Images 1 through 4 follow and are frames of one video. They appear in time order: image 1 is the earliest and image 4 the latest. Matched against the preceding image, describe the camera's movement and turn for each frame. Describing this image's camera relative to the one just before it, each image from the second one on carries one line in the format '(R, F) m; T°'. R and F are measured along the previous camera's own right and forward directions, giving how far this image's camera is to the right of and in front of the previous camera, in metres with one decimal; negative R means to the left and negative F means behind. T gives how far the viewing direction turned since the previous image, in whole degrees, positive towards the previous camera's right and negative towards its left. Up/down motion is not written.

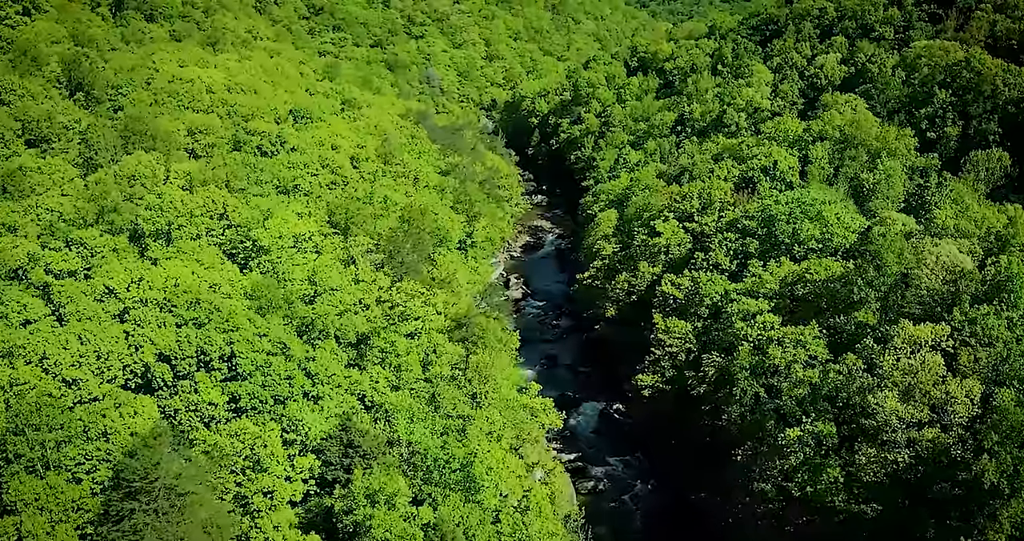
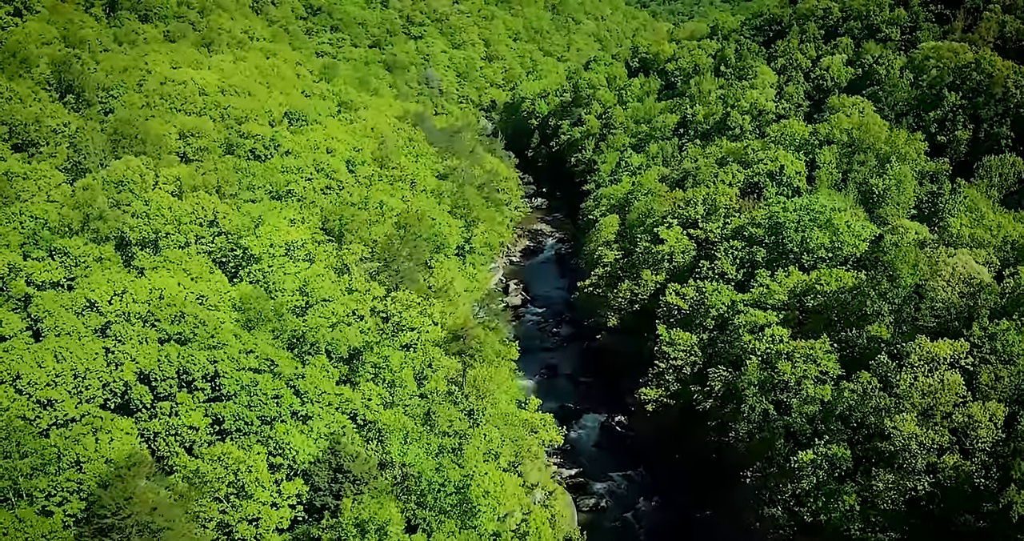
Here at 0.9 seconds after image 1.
(+0.1, +1.6) m; 0°
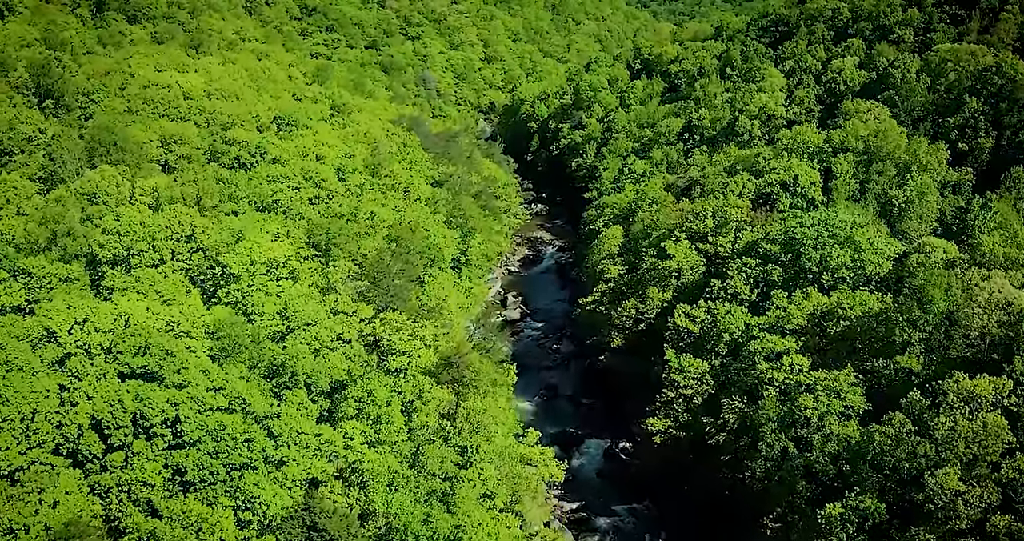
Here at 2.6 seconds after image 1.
(+0.1, +3.2) m; 0°
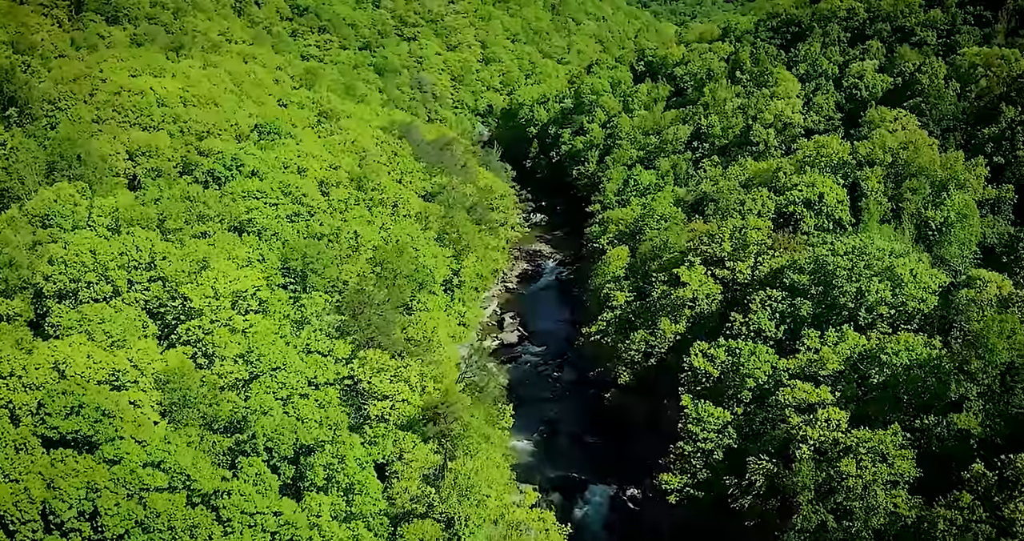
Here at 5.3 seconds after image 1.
(+0.2, +4.8) m; 0°
